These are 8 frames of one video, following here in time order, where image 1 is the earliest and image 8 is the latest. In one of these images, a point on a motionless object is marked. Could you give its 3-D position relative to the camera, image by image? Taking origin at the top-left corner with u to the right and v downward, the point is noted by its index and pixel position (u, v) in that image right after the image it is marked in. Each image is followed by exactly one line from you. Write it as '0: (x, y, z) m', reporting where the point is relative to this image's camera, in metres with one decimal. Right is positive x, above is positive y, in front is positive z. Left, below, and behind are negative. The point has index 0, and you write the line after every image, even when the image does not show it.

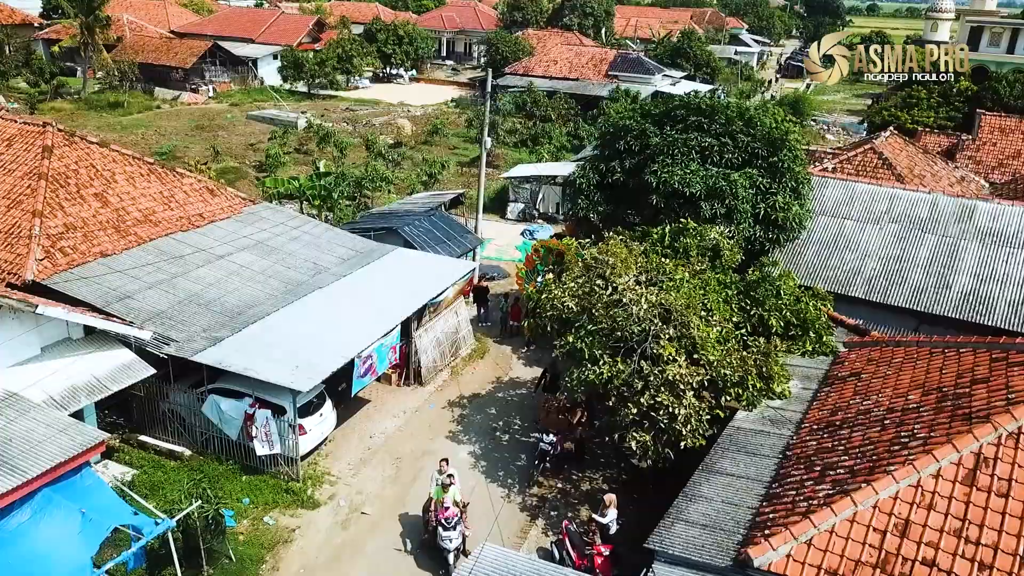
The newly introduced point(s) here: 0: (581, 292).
0: (+1.0, -0.1, +11.8) m
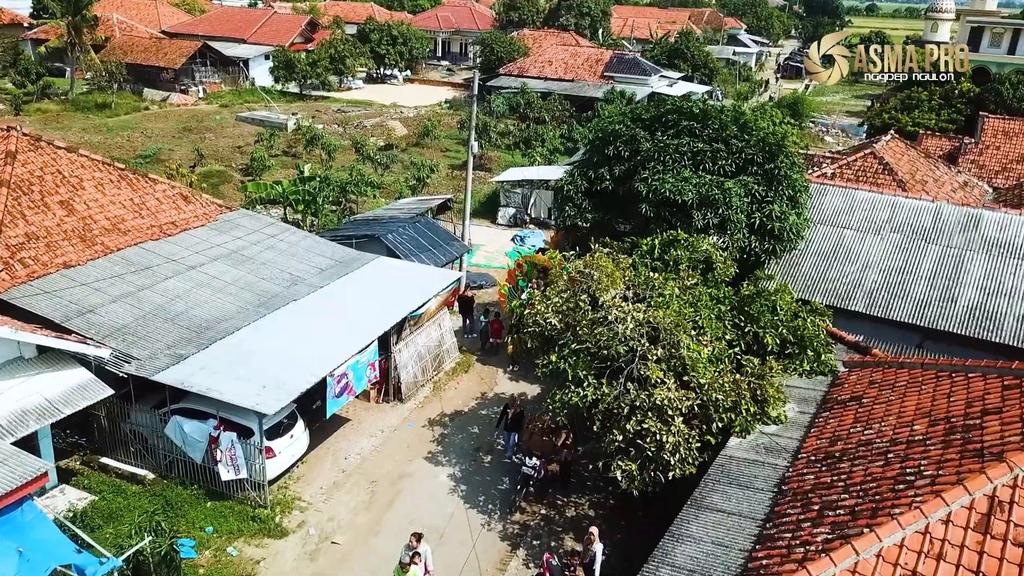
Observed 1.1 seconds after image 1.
0: (+0.7, -0.3, +11.1) m
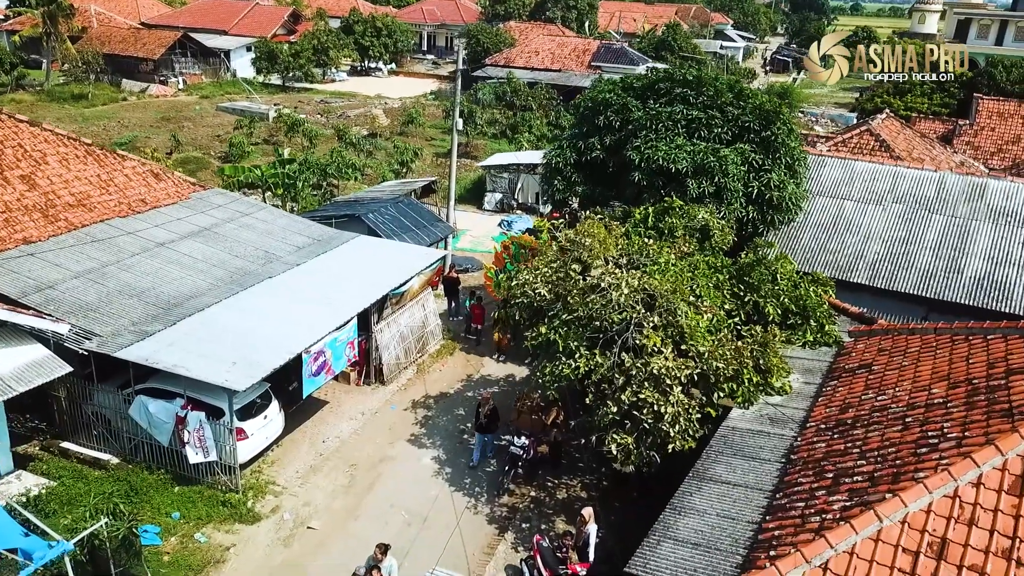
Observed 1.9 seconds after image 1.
0: (+0.6, +0.1, +10.5) m
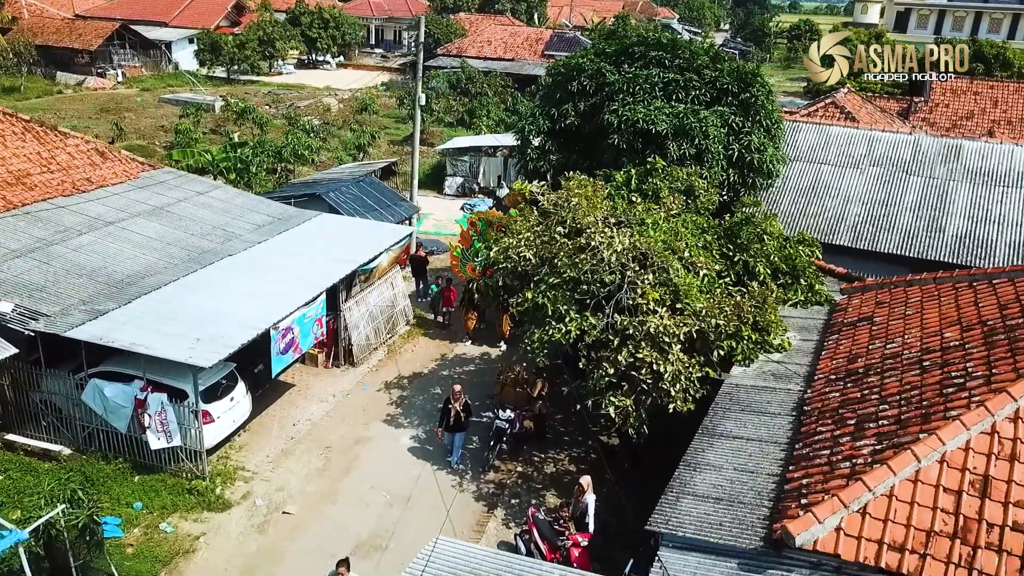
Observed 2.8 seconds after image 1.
0: (+0.3, +0.6, +10.0) m
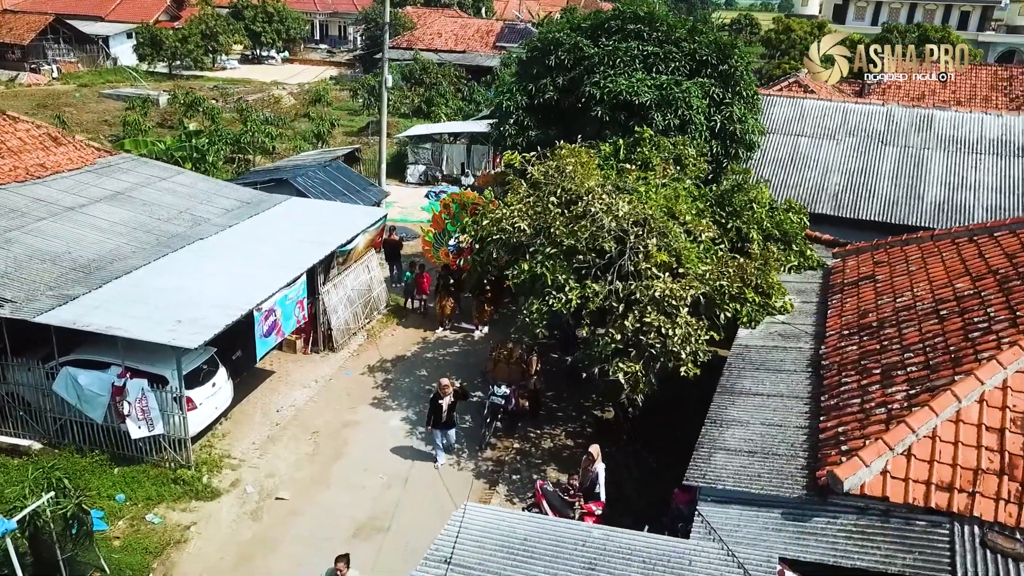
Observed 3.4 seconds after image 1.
0: (+0.3, +0.9, +9.8) m
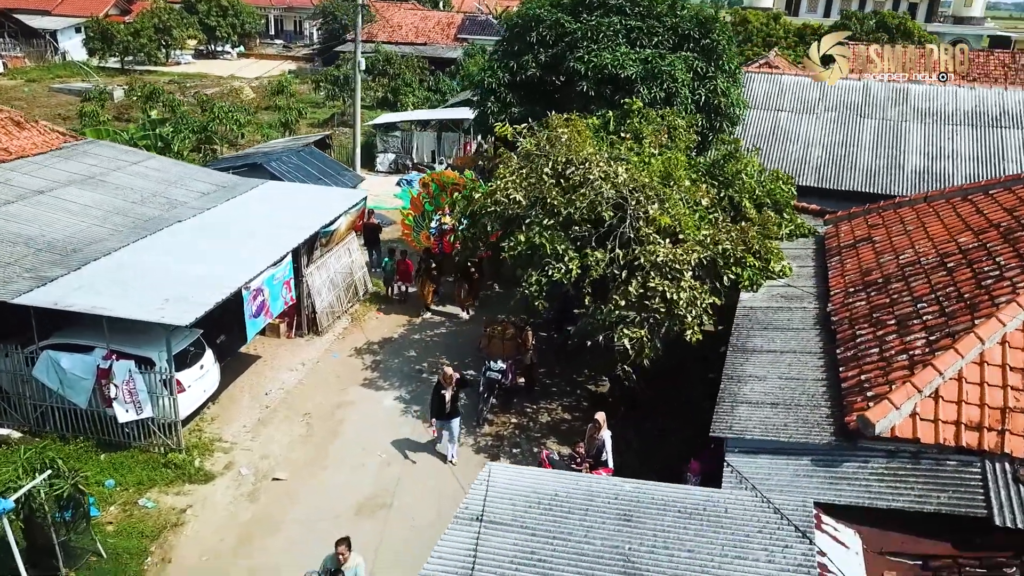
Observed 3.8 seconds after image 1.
0: (+0.2, +1.3, +9.7) m
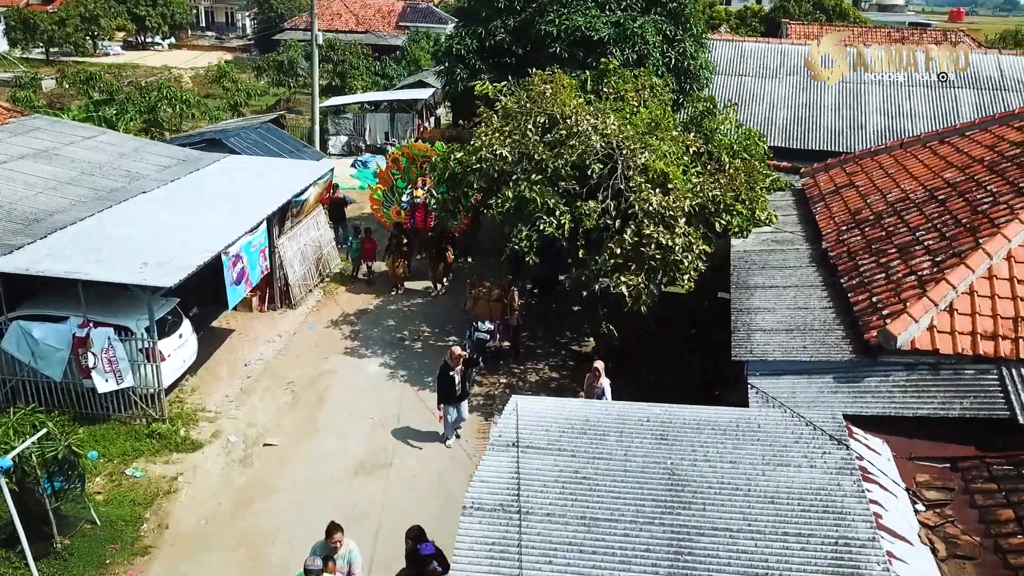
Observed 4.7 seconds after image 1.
0: (0.0, +1.8, +9.6) m
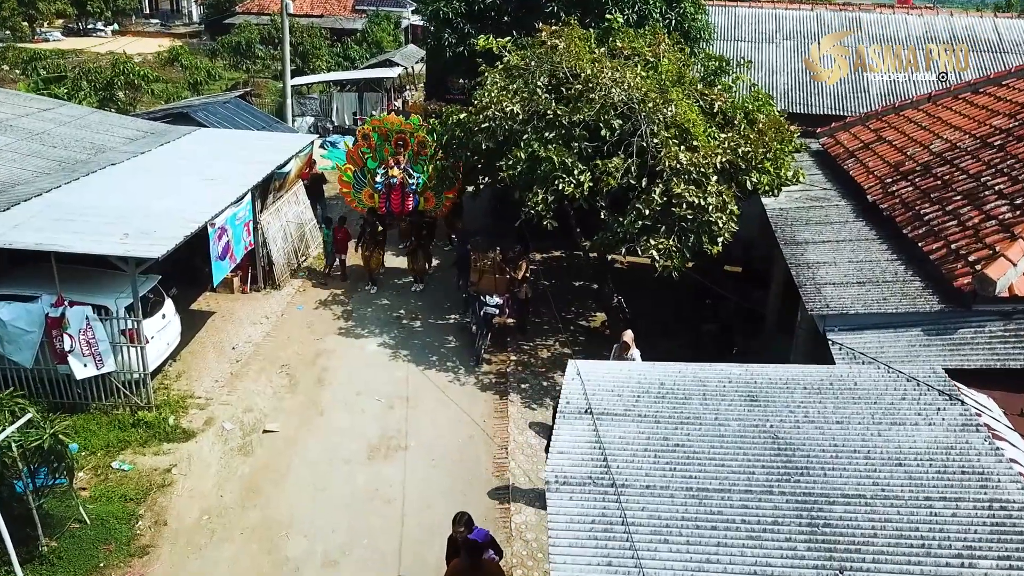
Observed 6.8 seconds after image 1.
0: (+0.1, +2.1, +9.0) m
